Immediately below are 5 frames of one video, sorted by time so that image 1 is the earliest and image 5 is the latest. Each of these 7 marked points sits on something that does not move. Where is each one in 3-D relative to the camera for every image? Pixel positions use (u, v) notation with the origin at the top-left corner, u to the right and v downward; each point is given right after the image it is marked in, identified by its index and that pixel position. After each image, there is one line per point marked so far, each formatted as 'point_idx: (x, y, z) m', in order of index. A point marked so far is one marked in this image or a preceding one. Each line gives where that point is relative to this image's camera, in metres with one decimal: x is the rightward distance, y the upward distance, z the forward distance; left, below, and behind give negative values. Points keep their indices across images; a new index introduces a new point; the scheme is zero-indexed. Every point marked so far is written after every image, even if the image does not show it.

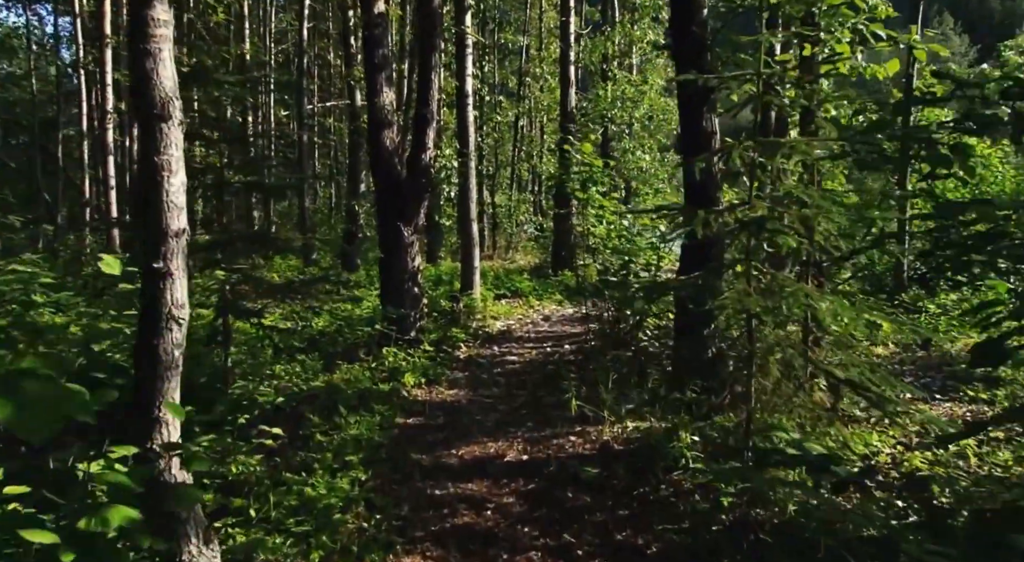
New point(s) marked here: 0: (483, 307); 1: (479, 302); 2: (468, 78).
0: (-0.5, -0.4, +17.3) m
1: (-0.5, -0.3, +17.3) m
2: (-0.7, +3.3, +17.5) m
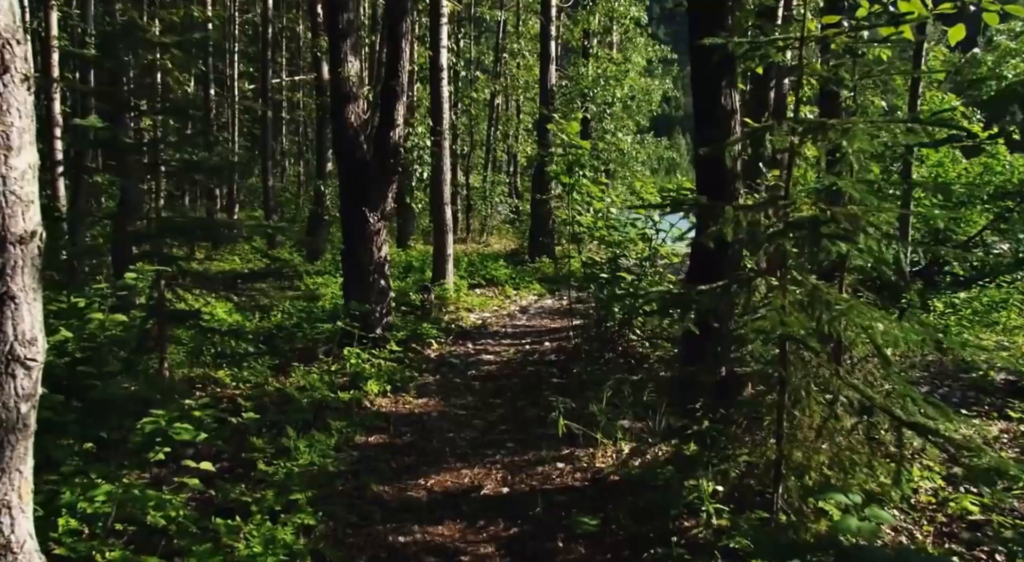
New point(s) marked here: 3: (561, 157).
0: (-0.8, -0.3, +16.0) m
1: (-0.9, -0.2, +16.0) m
2: (-1.0, +3.5, +16.2) m
3: (+0.6, +1.4, +12.5) m
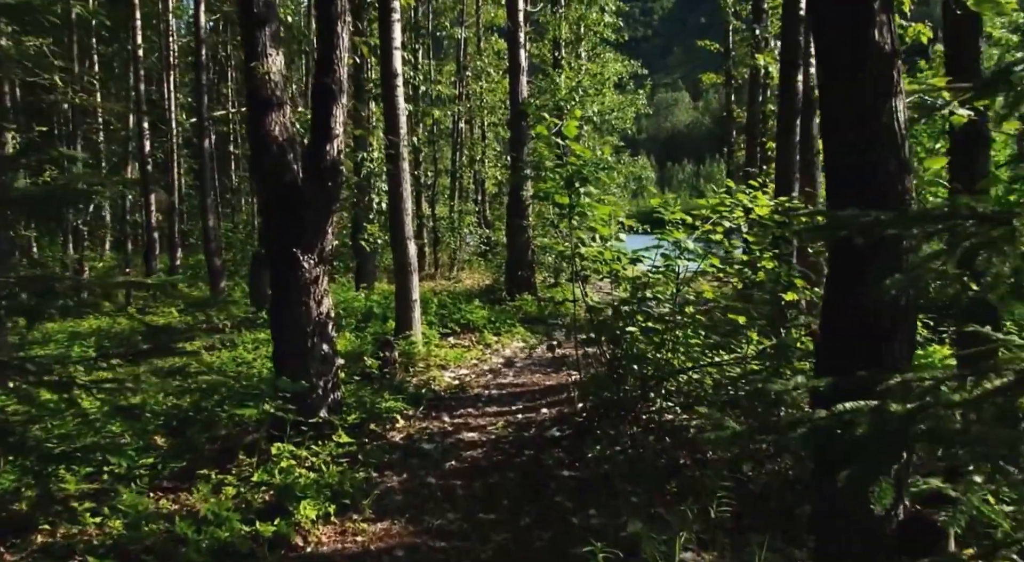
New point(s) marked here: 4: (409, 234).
0: (-1.0, -0.9, +13.1) m
1: (-1.1, -0.8, +13.1) m
2: (-1.4, +2.8, +13.3) m
3: (+0.4, +1.0, +9.7) m
4: (-1.3, +0.6, +13.4) m
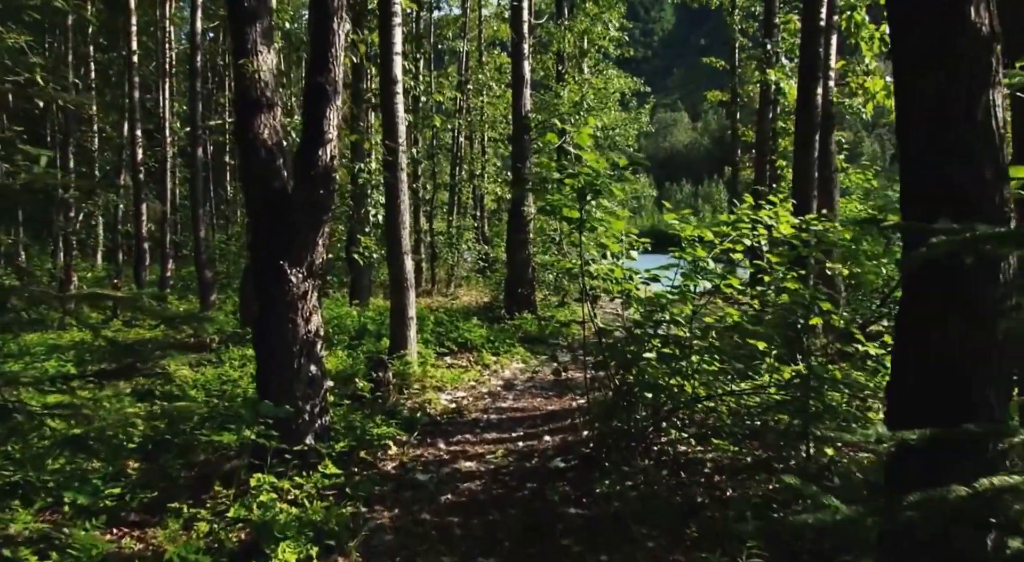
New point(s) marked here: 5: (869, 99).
0: (-1.0, -1.1, +12.4) m
1: (-1.1, -1.0, +12.4) m
2: (-1.4, +2.6, +12.7) m
3: (+0.4, +0.8, +9.0) m
4: (-1.3, +0.4, +12.8) m
5: (+4.2, +2.2, +12.8) m
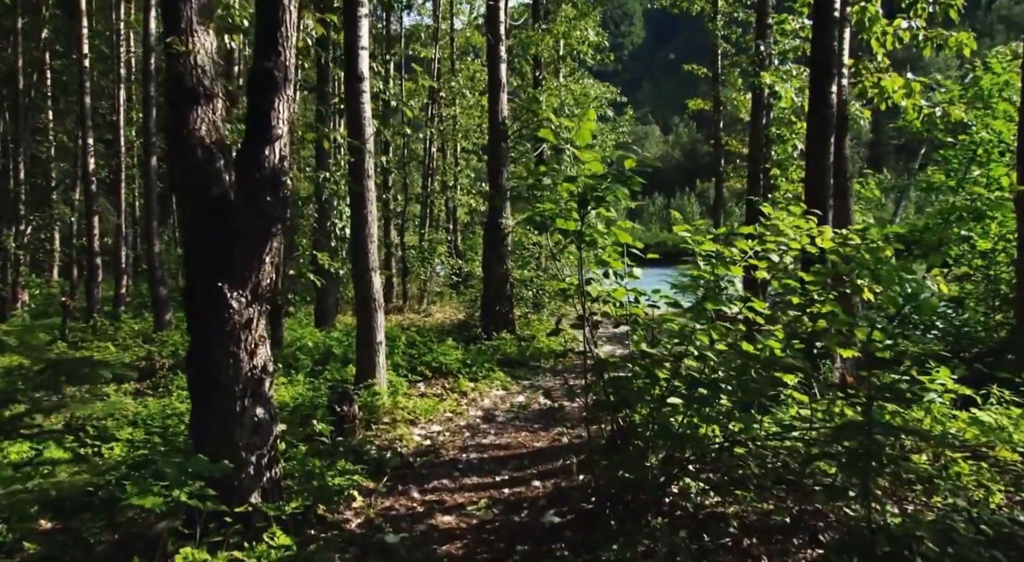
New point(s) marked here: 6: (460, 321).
0: (-1.2, -1.3, +11.1) m
1: (-1.3, -1.2, +11.0) m
2: (-1.6, +2.4, +11.4) m
3: (+0.3, +0.7, +7.7) m
4: (-1.5, +0.2, +11.5) m
5: (+4.0, +2.0, +11.7) m
6: (-0.9, -0.7, +19.8) m
